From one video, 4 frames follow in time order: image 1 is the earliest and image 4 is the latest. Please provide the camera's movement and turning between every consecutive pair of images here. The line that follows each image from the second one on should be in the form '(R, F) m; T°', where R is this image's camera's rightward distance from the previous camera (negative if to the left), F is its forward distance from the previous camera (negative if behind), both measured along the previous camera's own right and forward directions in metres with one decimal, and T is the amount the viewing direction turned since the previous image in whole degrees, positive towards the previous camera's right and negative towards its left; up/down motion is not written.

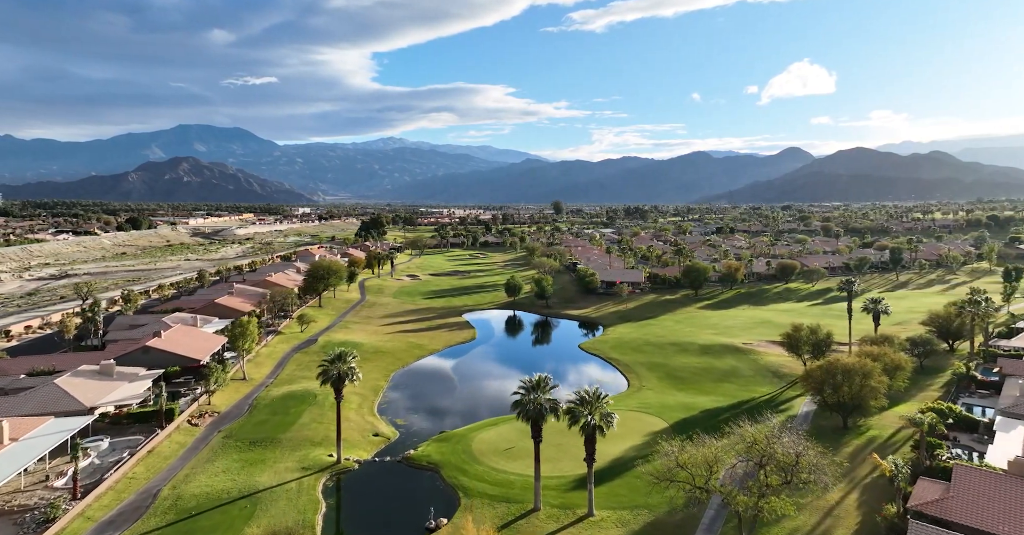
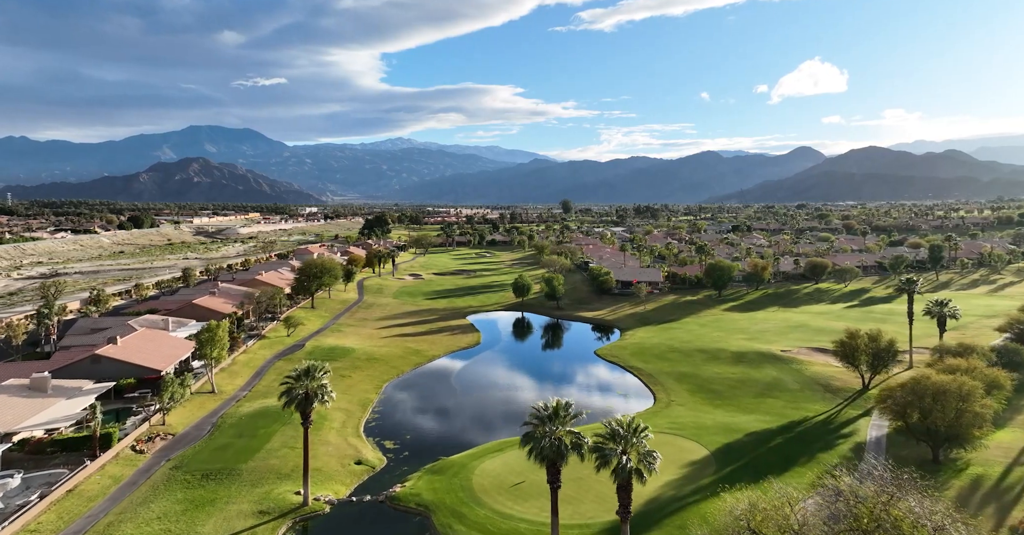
(-0.1, +9.1) m; -1°
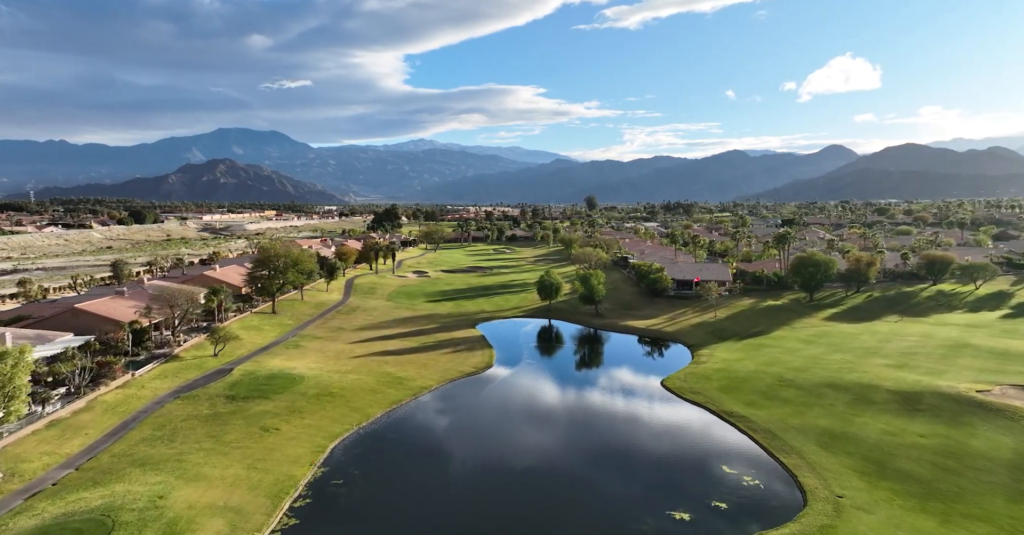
(-0.5, +27.5) m; -2°
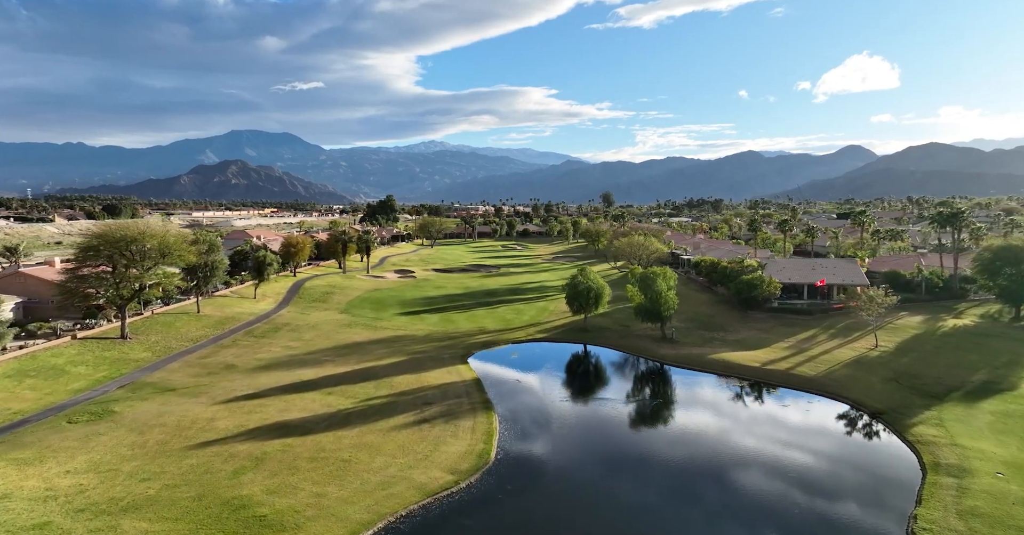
(-0.6, +35.1) m; -1°
